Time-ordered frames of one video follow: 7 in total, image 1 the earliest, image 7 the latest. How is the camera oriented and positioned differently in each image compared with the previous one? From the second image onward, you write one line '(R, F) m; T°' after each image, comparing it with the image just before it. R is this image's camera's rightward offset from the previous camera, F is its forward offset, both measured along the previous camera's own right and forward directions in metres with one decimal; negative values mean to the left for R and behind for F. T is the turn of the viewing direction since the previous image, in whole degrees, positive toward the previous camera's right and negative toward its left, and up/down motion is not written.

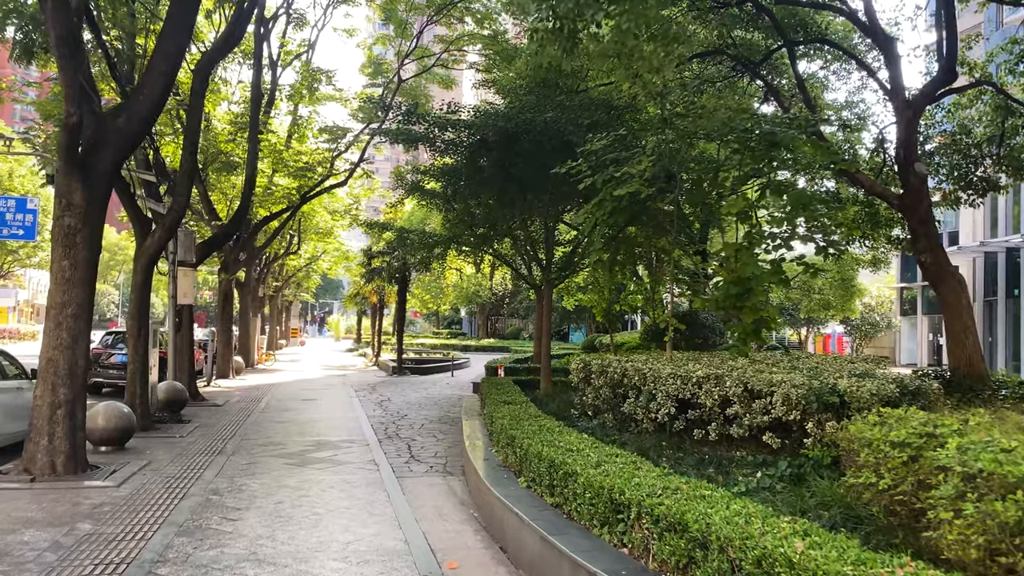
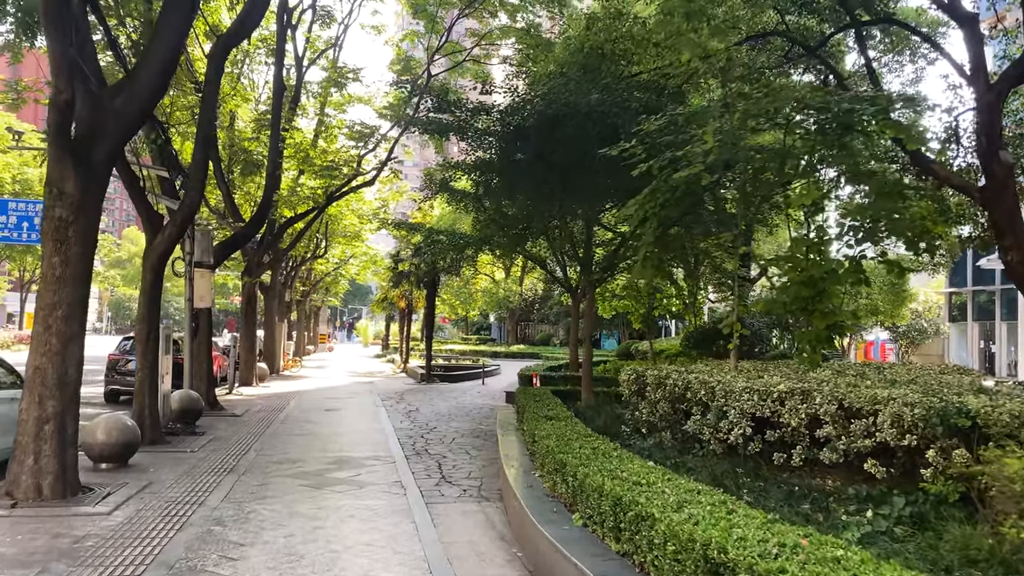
(-0.1, +1.0) m; -2°
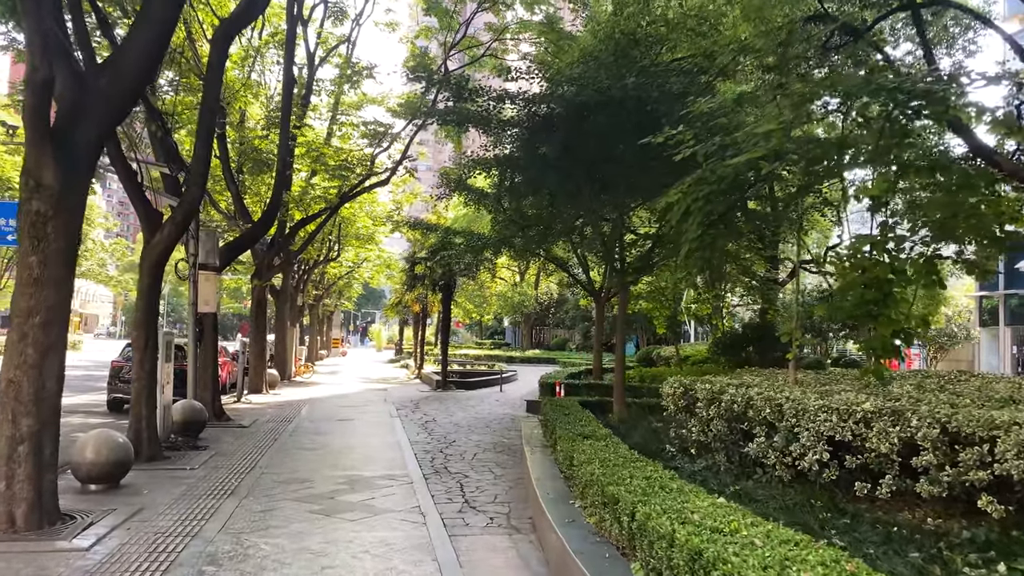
(-0.2, +0.8) m; -1°
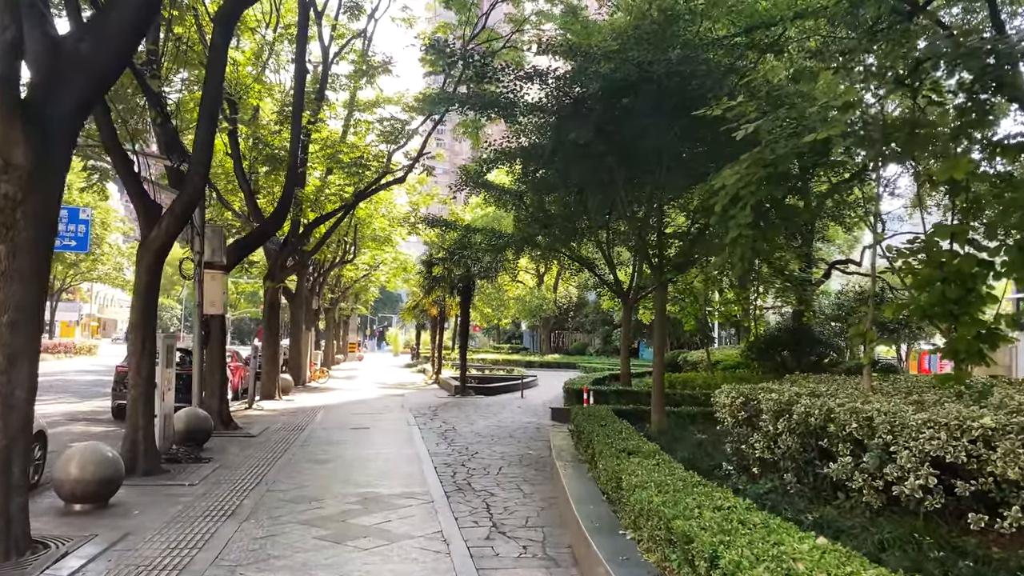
(-0.1, +0.8) m; -1°
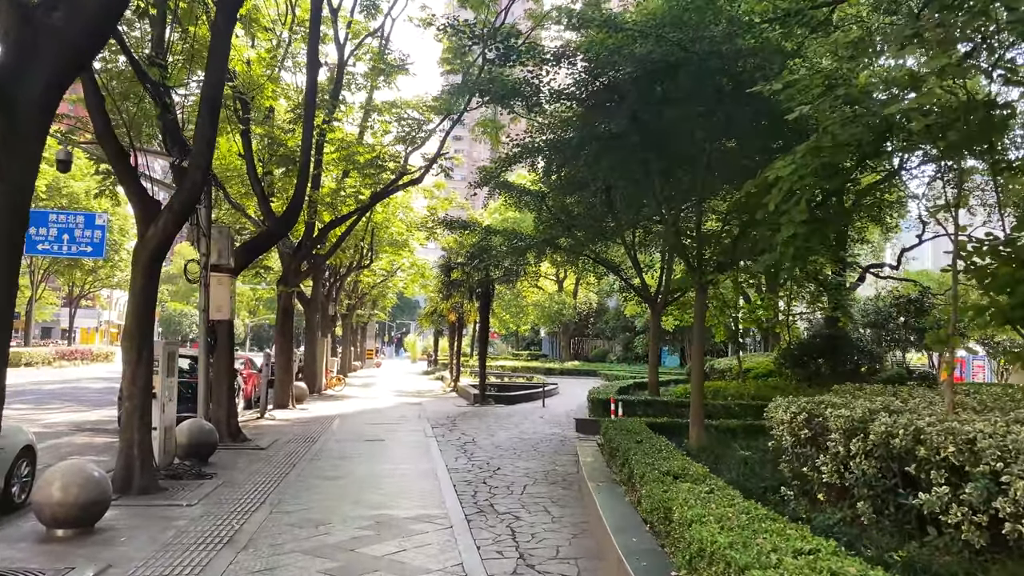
(-0.1, +0.7) m; -1°
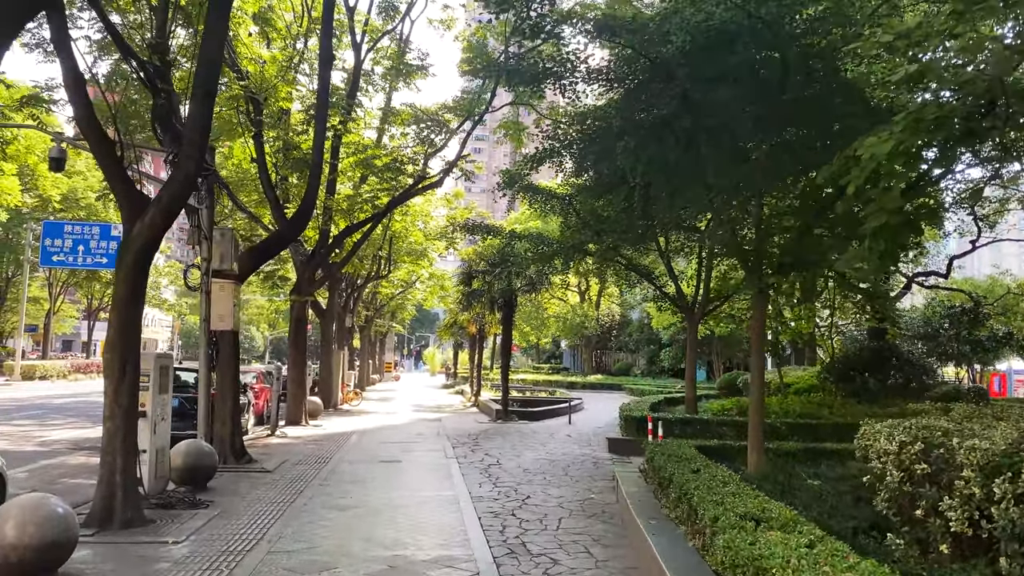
(-0.1, +1.0) m; -1°
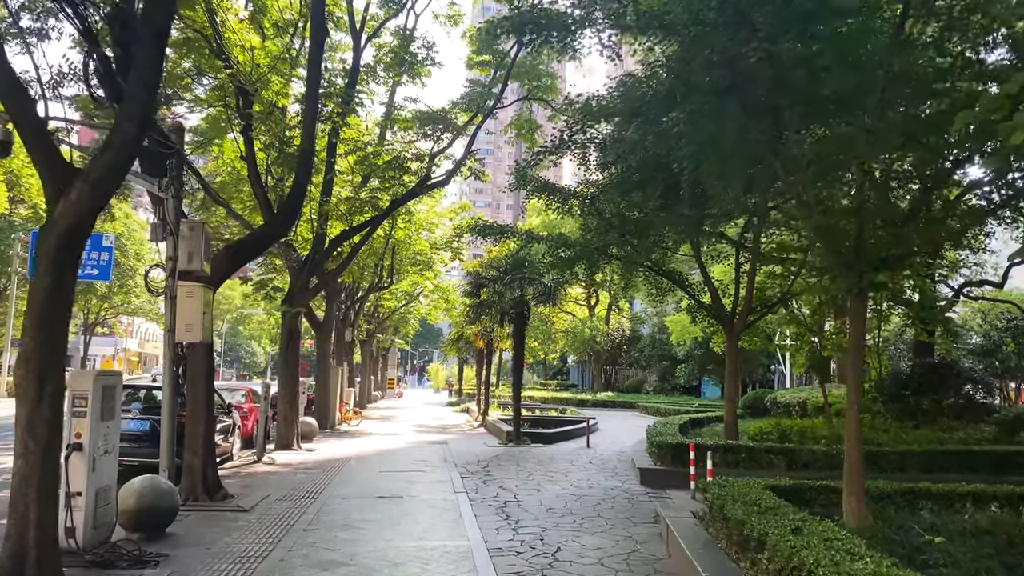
(-0.2, +1.6) m; 0°
